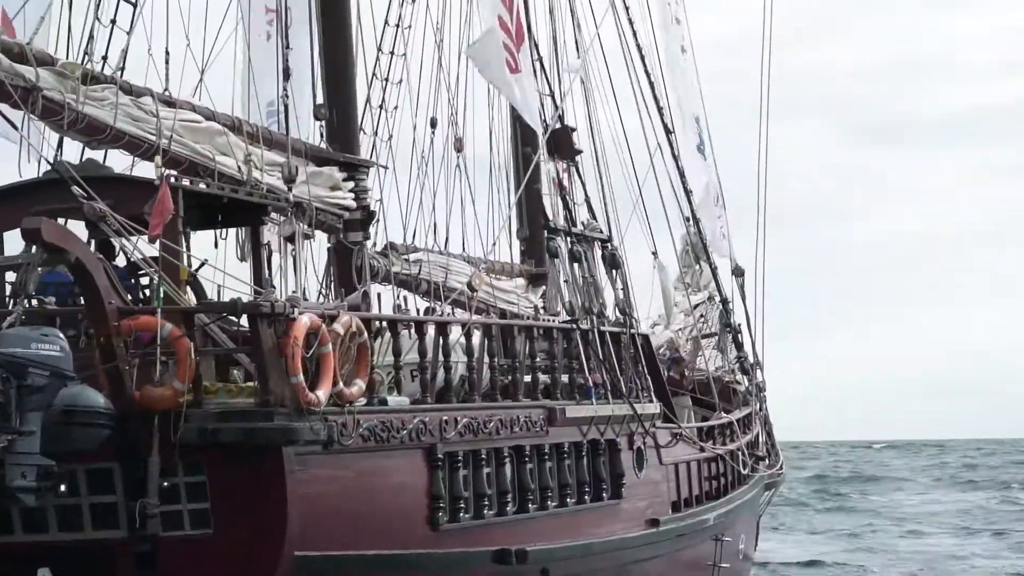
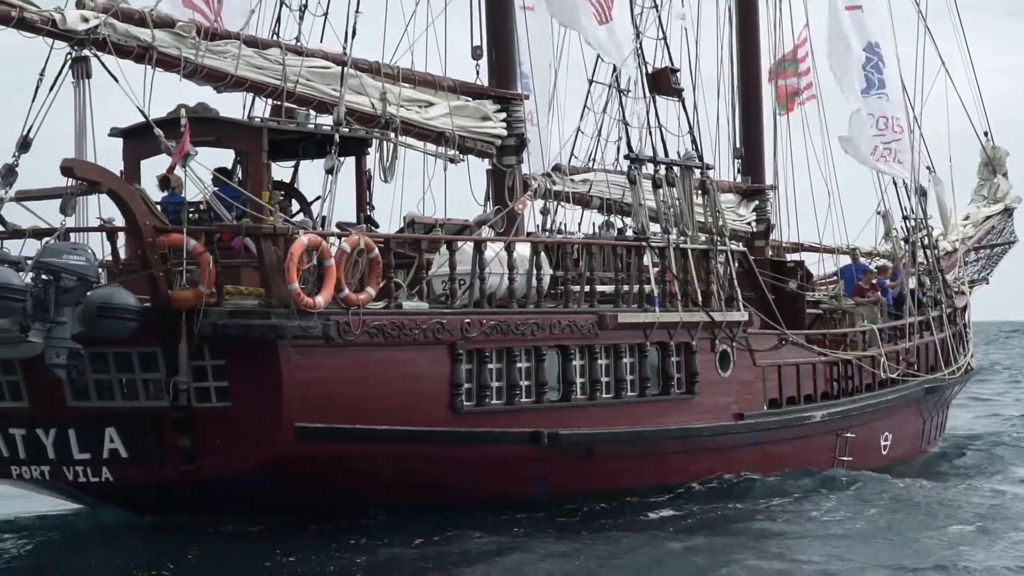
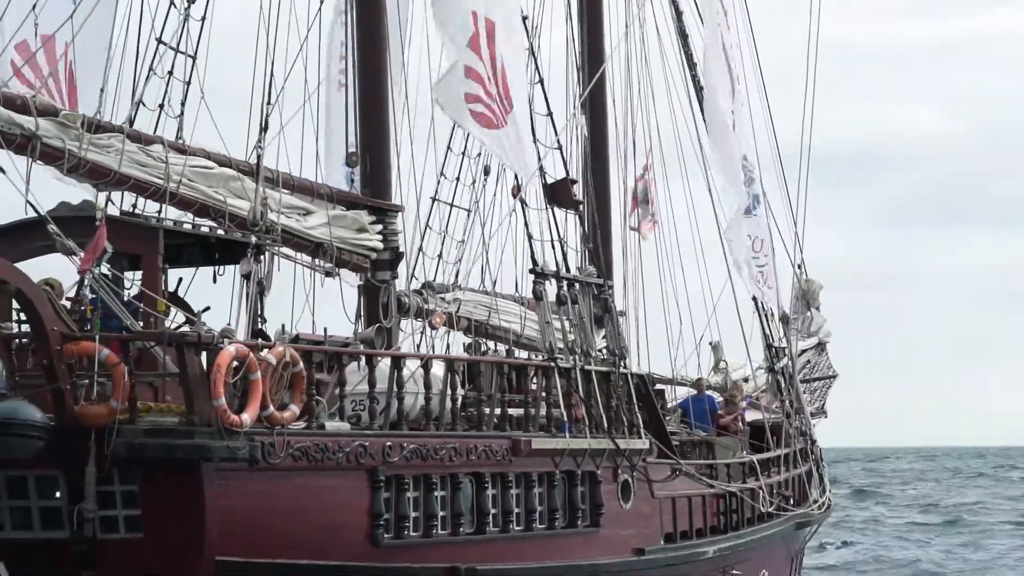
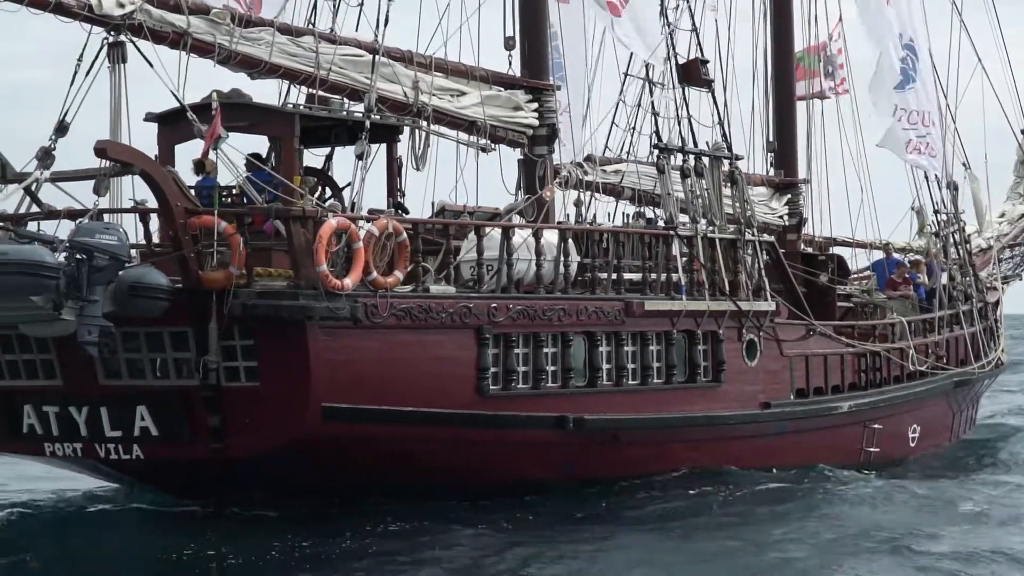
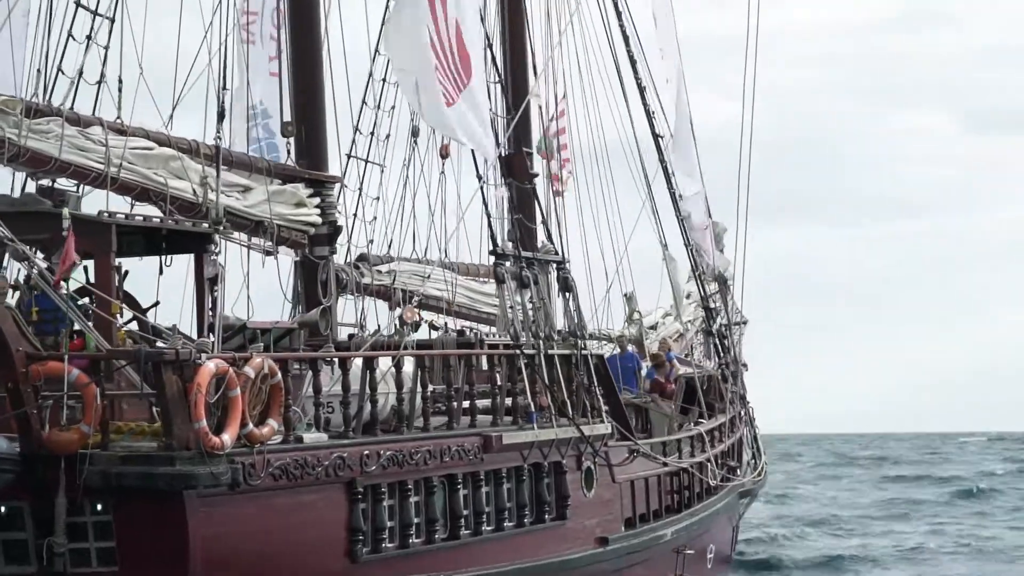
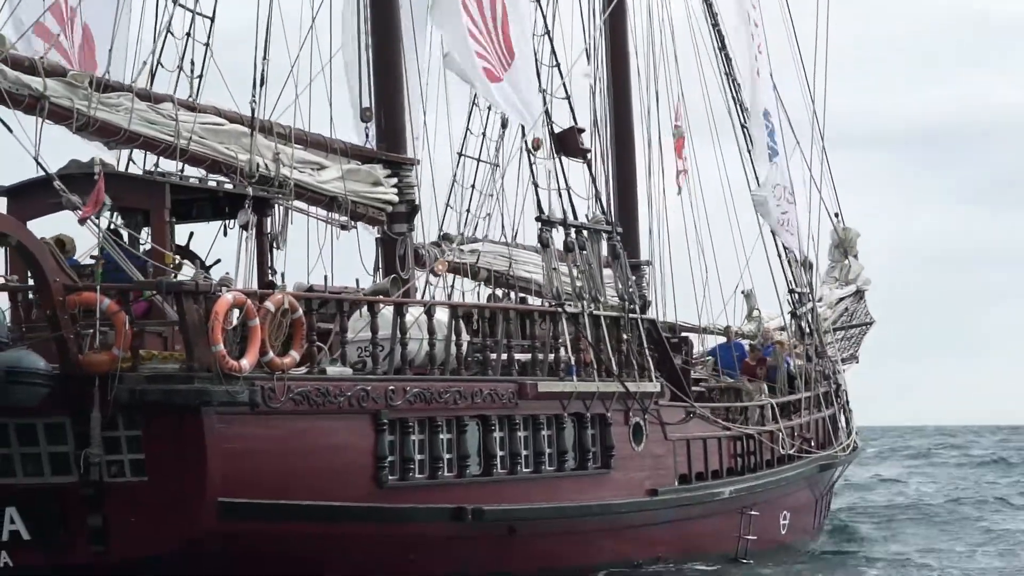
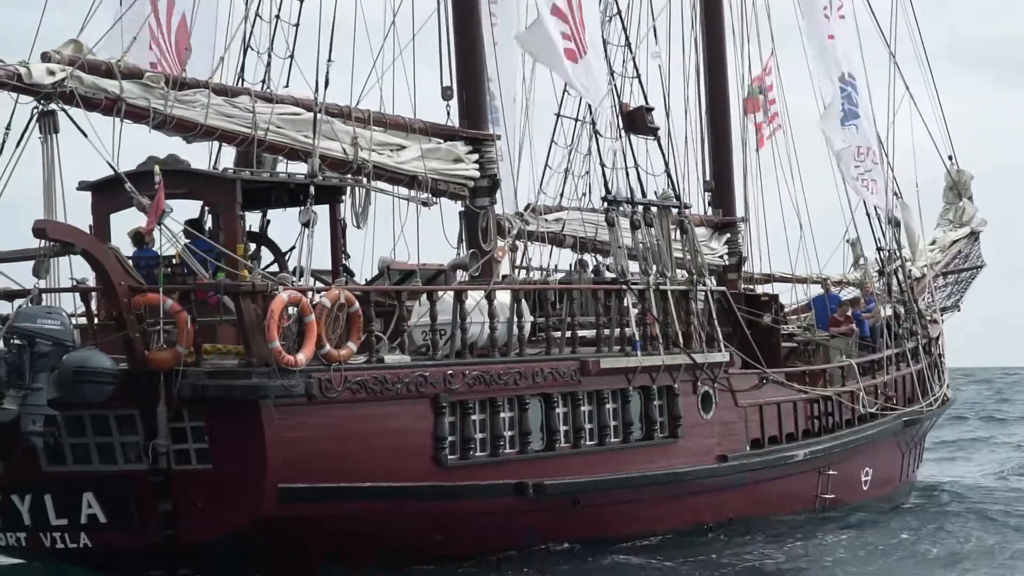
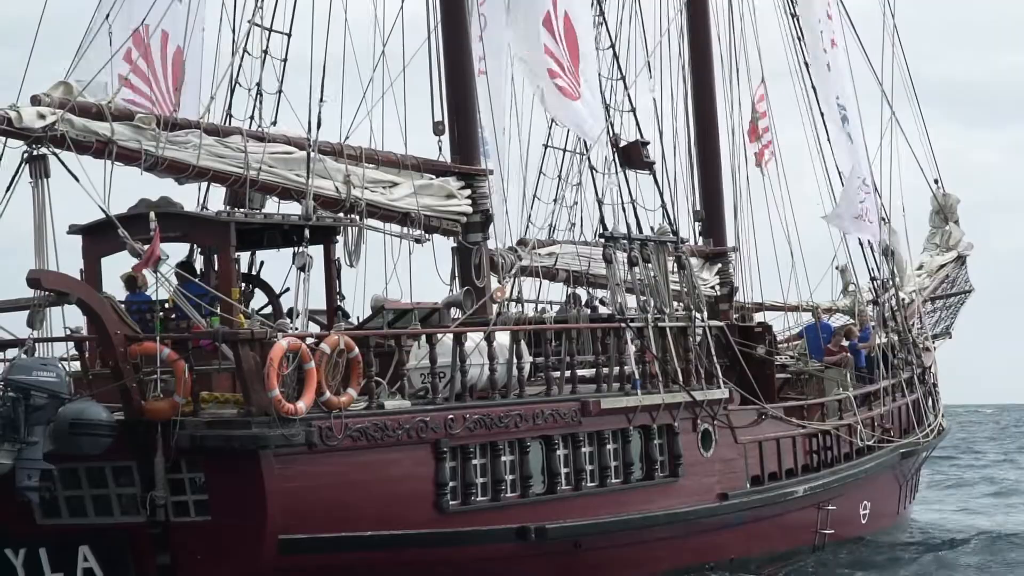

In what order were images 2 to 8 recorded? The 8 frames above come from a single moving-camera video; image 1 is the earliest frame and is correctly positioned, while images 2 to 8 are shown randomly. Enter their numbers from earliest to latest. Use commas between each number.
5, 3, 6, 8, 7, 2, 4
